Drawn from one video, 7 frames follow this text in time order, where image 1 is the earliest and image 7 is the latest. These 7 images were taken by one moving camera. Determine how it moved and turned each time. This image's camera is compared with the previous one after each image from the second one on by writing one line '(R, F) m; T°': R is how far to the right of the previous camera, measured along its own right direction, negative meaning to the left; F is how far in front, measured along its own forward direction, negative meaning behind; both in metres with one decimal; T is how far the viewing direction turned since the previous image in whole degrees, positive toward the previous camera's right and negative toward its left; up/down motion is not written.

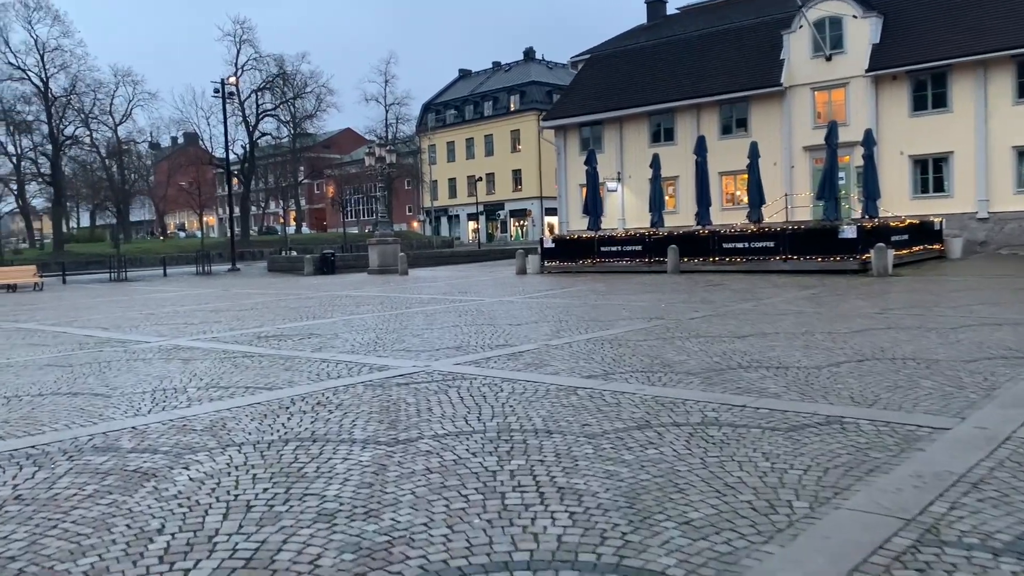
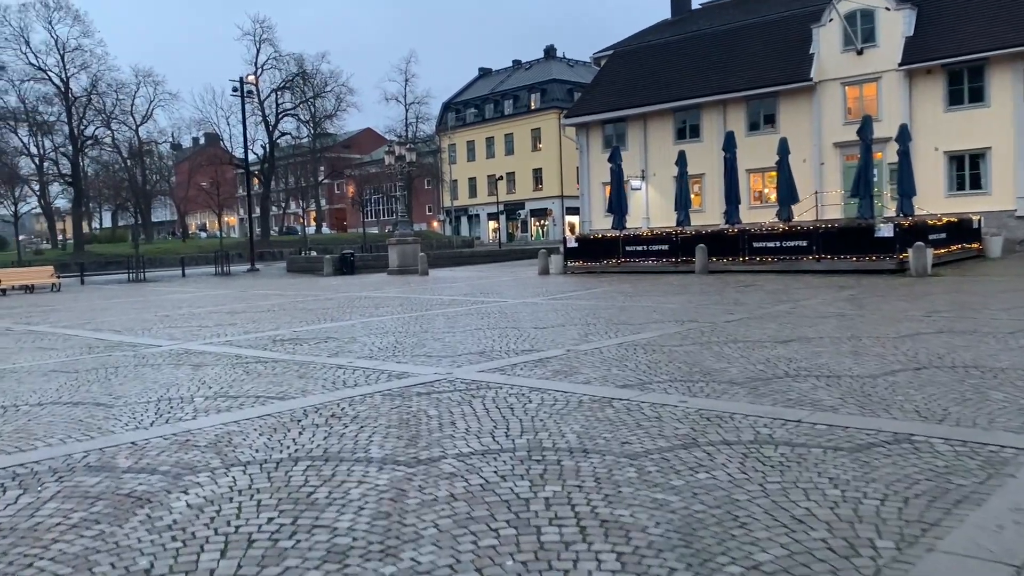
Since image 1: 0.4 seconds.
(-0.1, +0.7) m; -1°
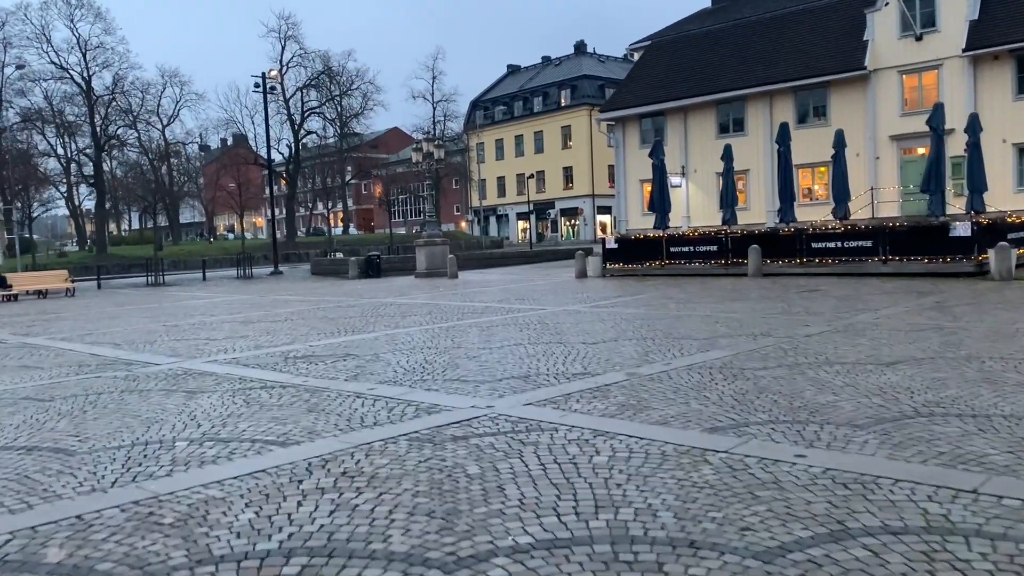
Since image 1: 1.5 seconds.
(-0.3, +1.8) m; -2°
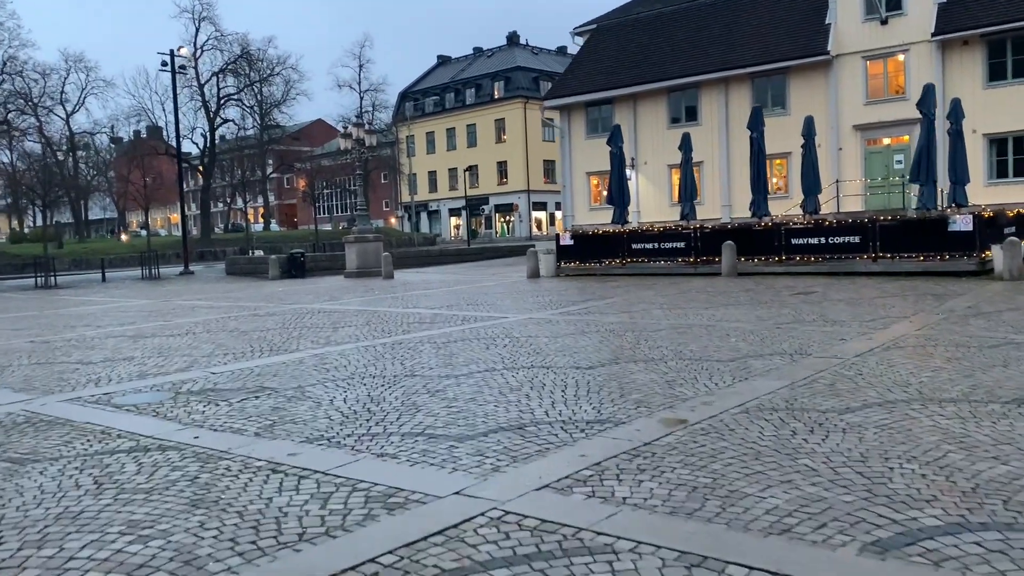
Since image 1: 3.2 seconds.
(-0.5, +3.0) m; +5°
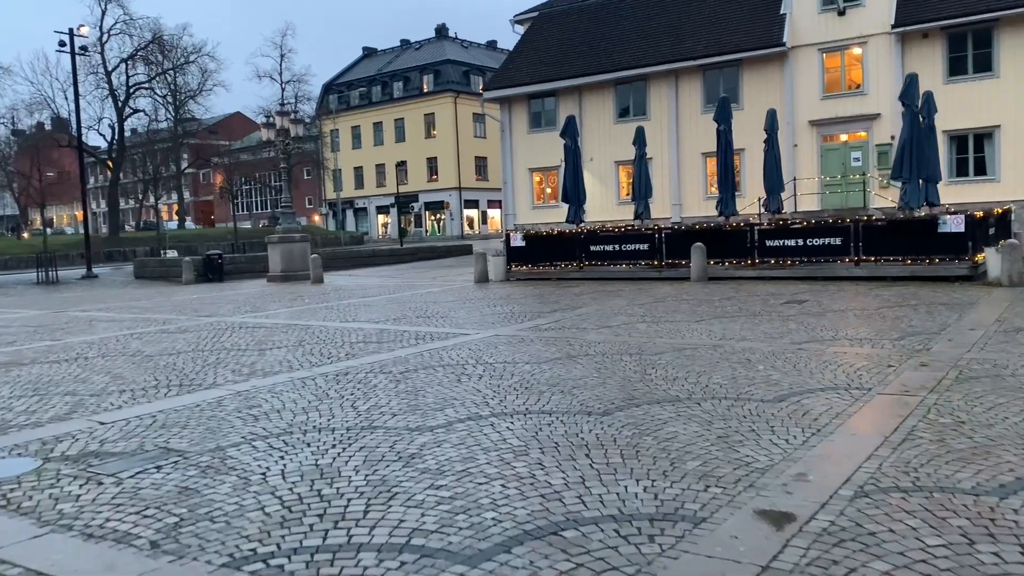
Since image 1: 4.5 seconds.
(-0.6, +2.3) m; +5°
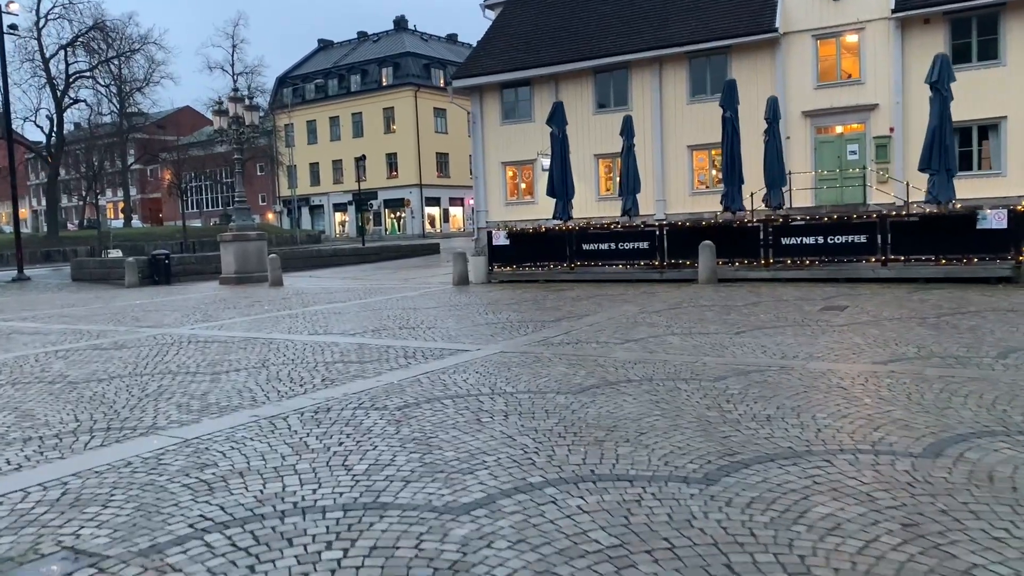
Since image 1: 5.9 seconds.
(-0.7, +2.2) m; +3°
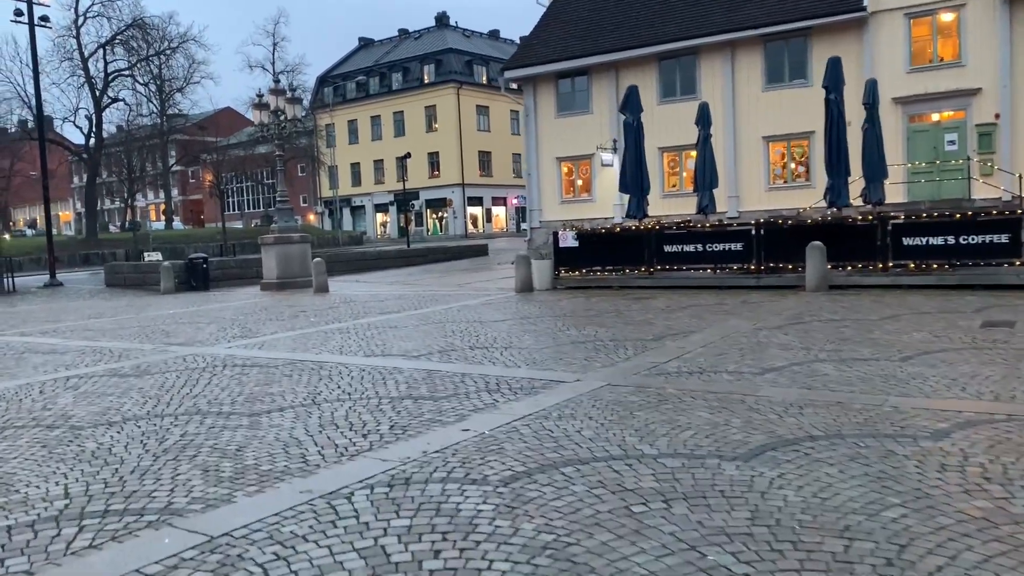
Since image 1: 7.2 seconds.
(-0.7, +2.2) m; -2°
